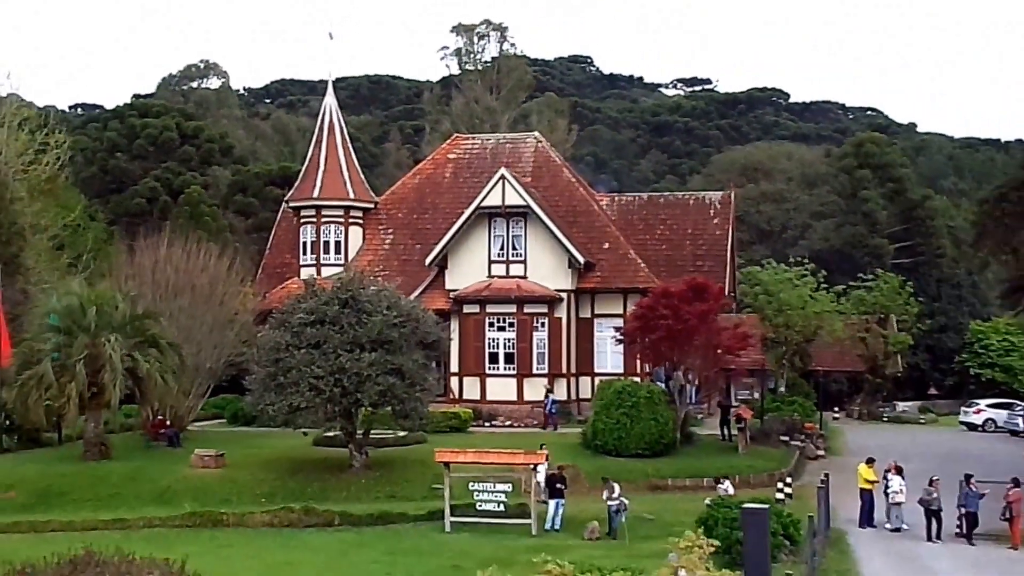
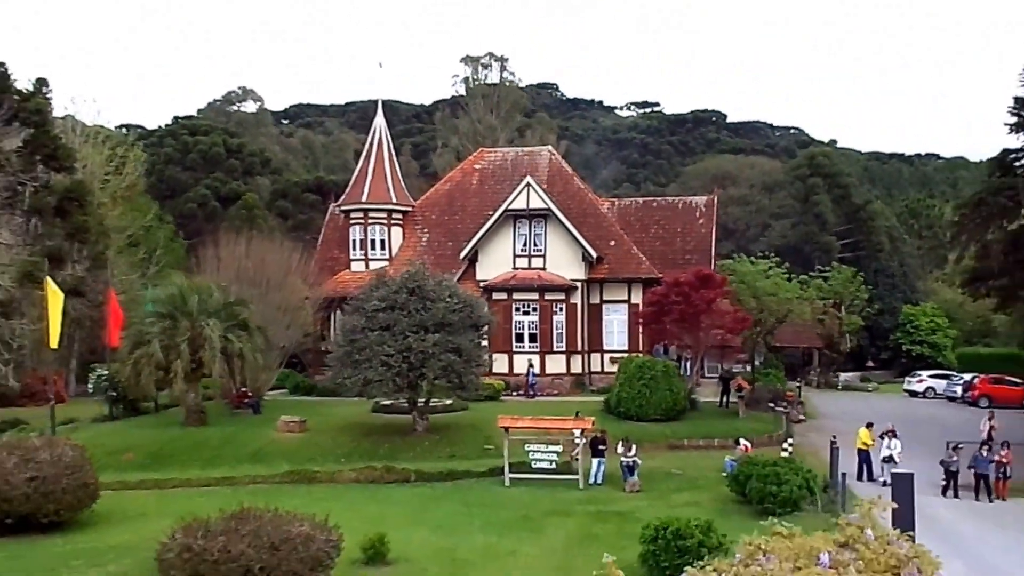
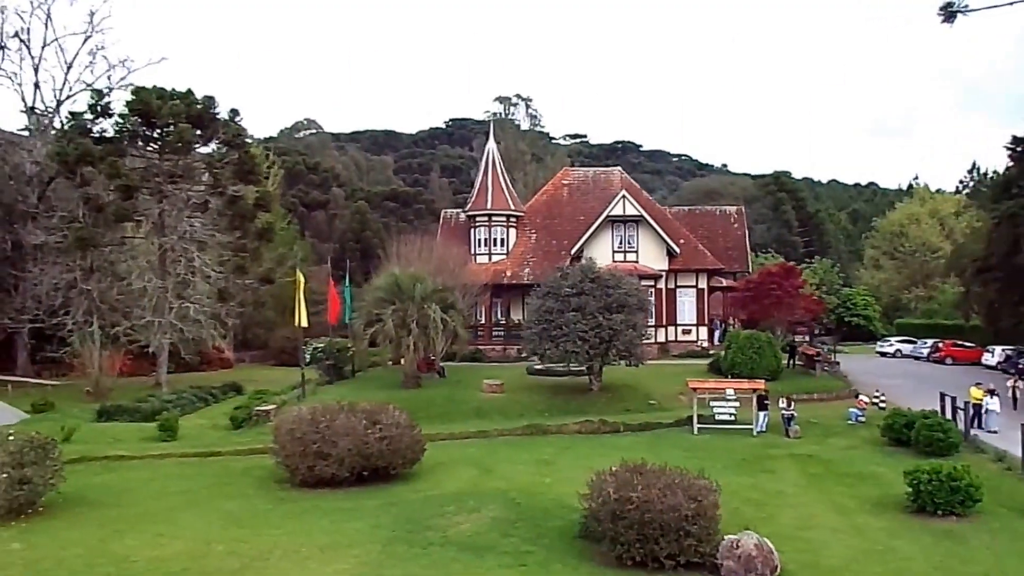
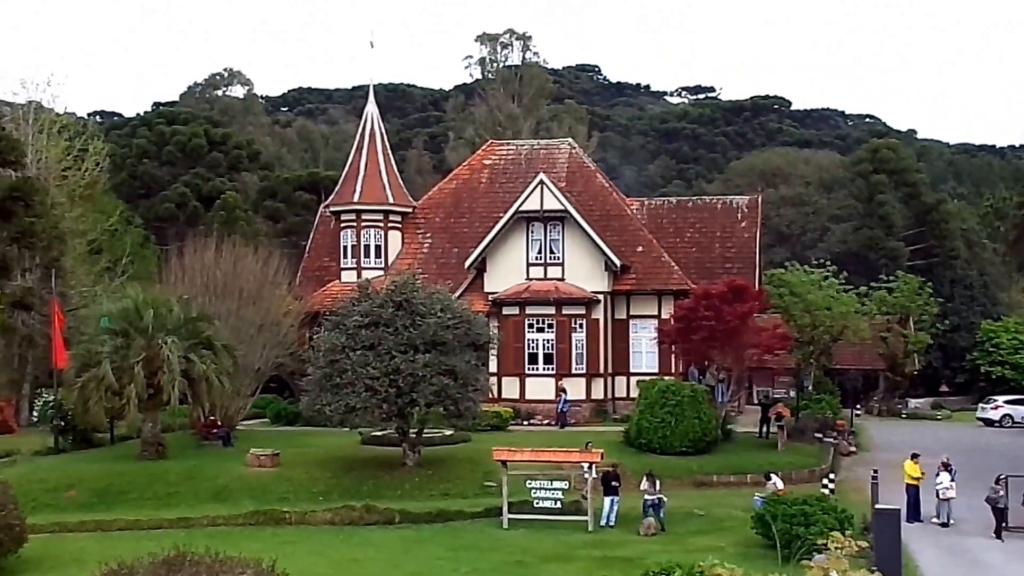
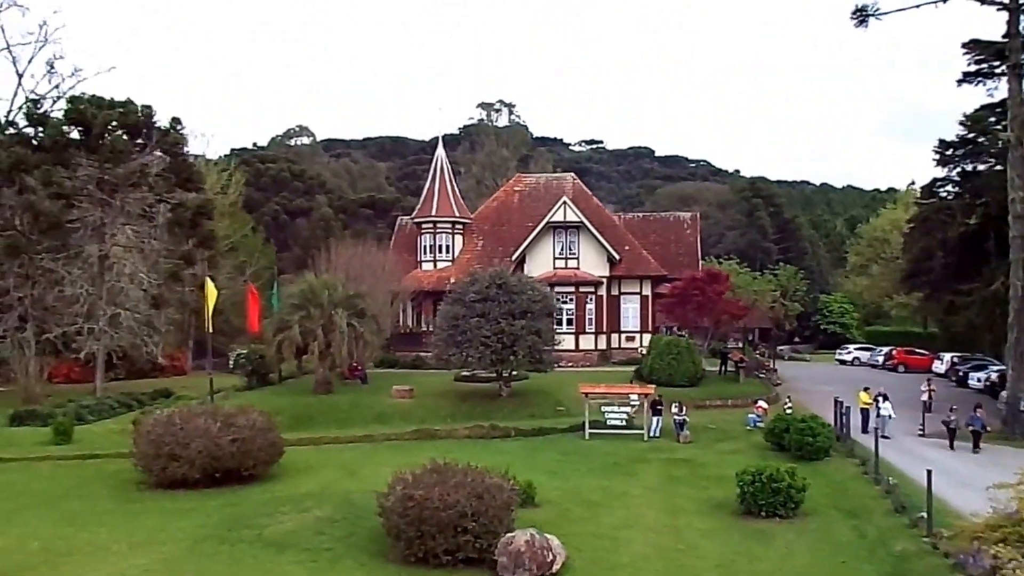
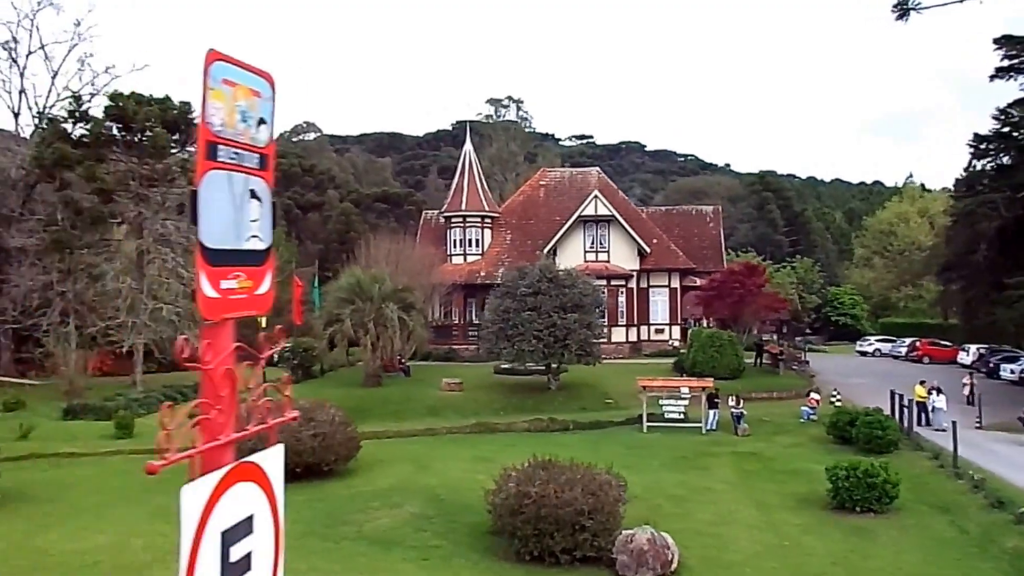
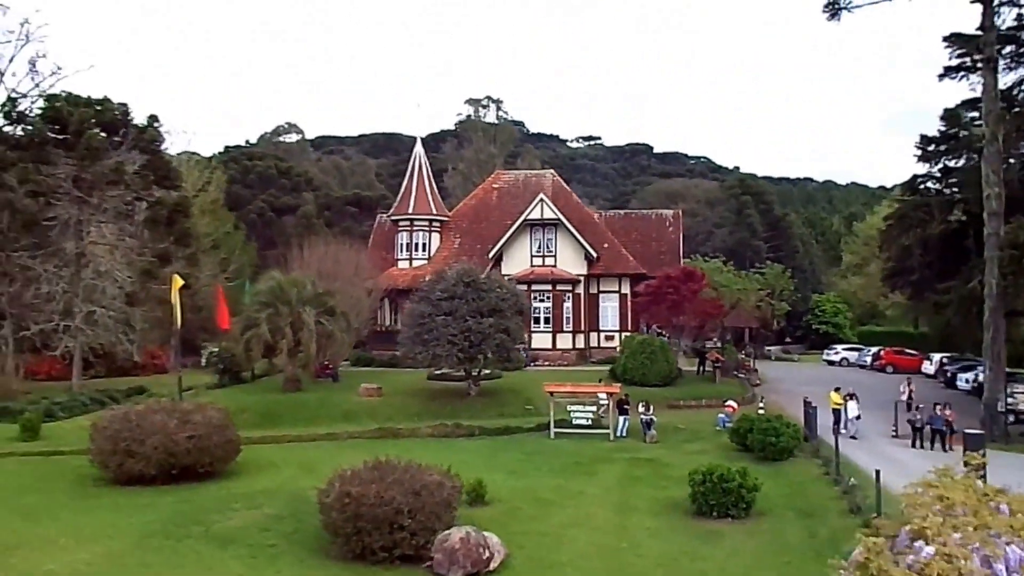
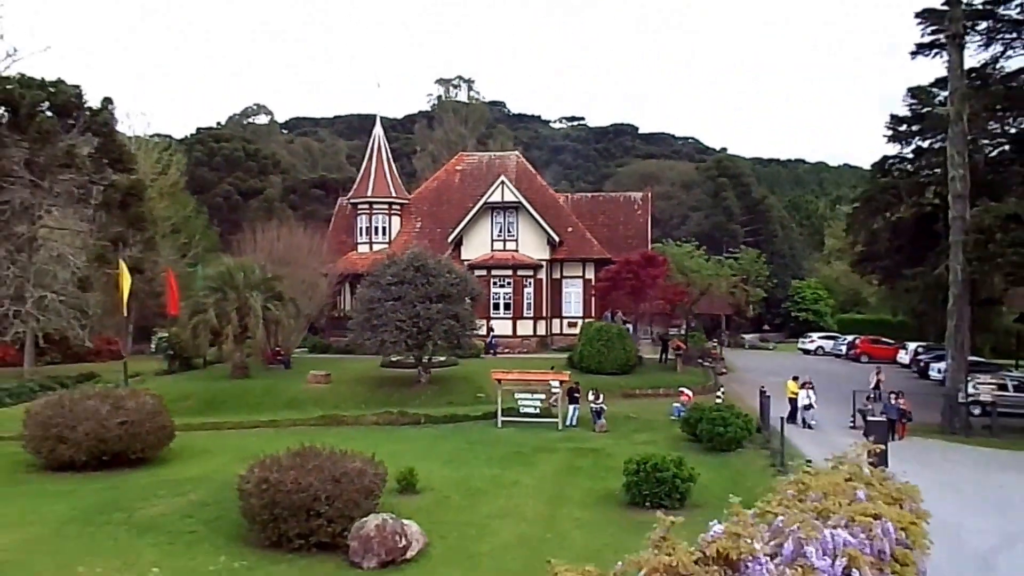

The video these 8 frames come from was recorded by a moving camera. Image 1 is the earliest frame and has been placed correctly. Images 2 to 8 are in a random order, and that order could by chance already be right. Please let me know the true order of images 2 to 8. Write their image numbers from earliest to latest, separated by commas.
4, 2, 8, 7, 5, 6, 3
